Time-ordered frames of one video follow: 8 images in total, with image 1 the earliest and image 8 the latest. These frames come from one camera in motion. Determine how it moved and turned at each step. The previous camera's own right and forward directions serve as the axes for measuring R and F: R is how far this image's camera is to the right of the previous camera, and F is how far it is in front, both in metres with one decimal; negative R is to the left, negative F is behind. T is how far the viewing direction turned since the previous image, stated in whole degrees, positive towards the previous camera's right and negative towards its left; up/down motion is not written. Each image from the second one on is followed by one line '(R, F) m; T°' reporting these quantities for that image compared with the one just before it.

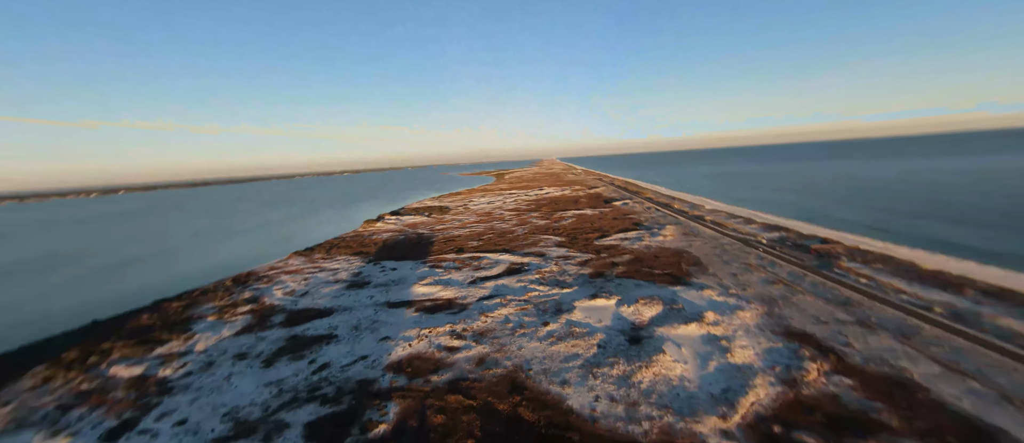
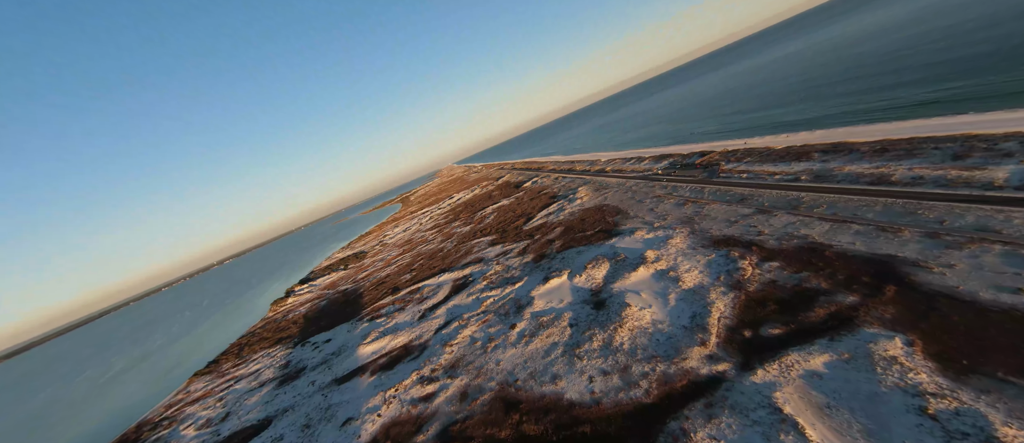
(-0.1, +0.6) m; +13°
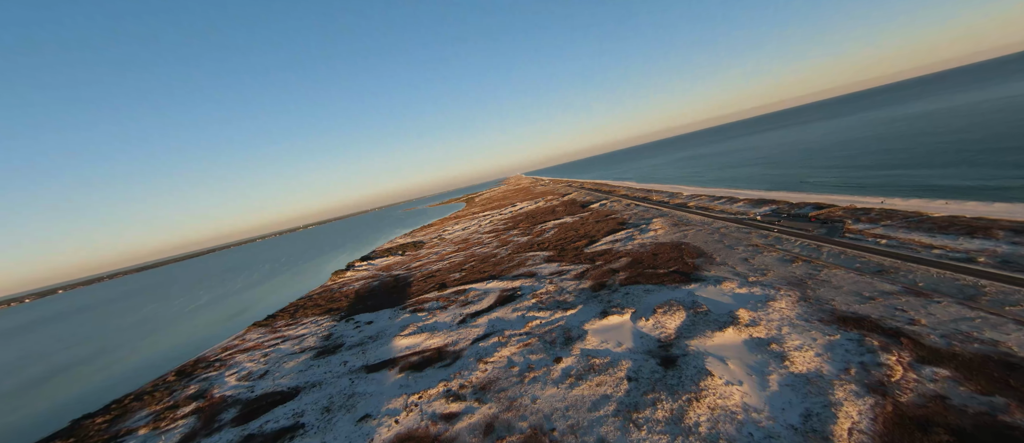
(-0.3, +1.1) m; -10°
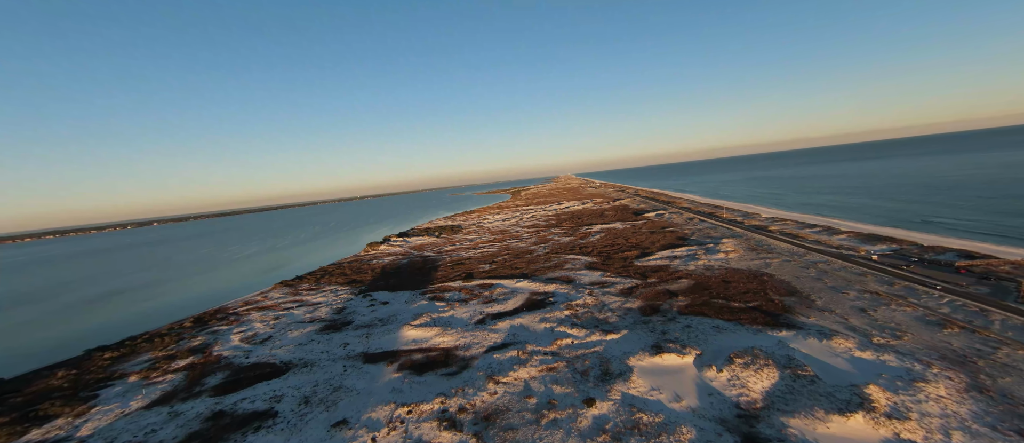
(0.0, +2.0) m; -7°
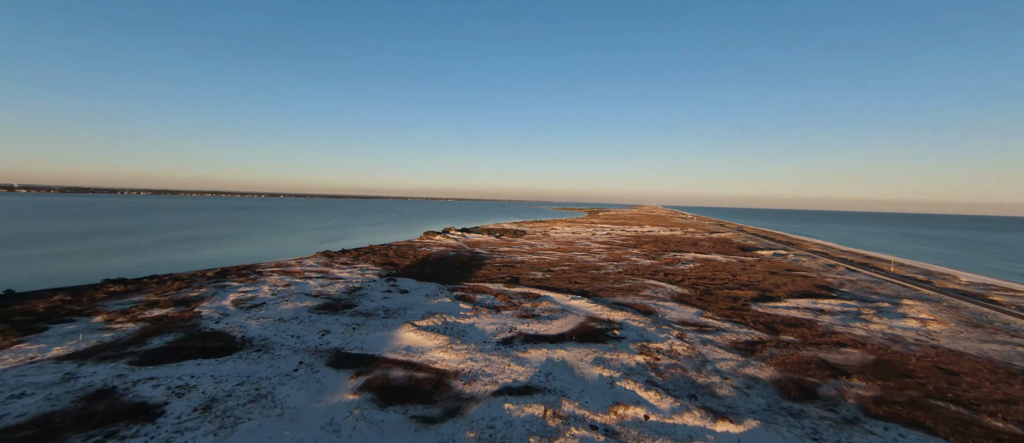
(+0.4, +3.6) m; -13°
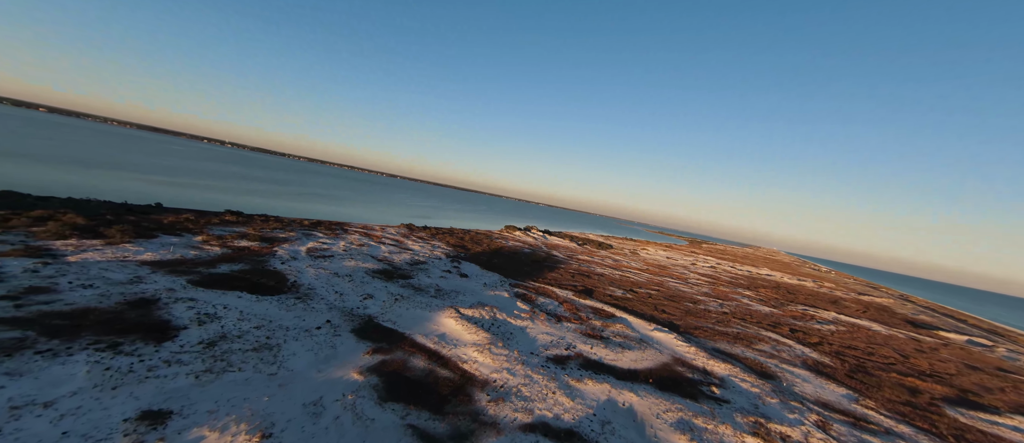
(+0.2, +1.6) m; -15°
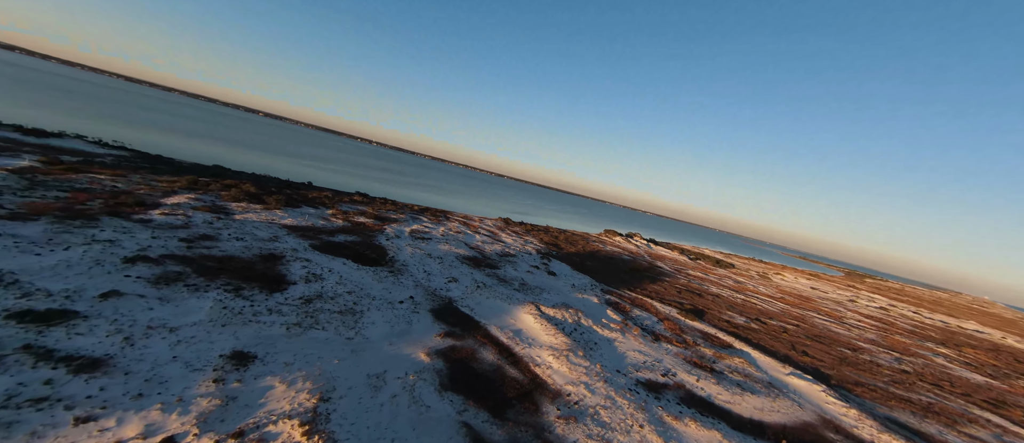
(+0.1, +0.7) m; -17°
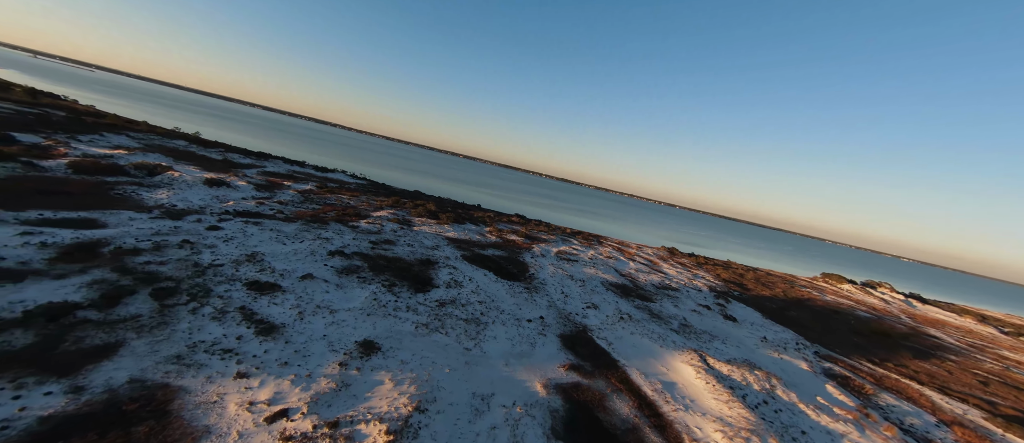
(+0.2, +0.8) m; -27°
